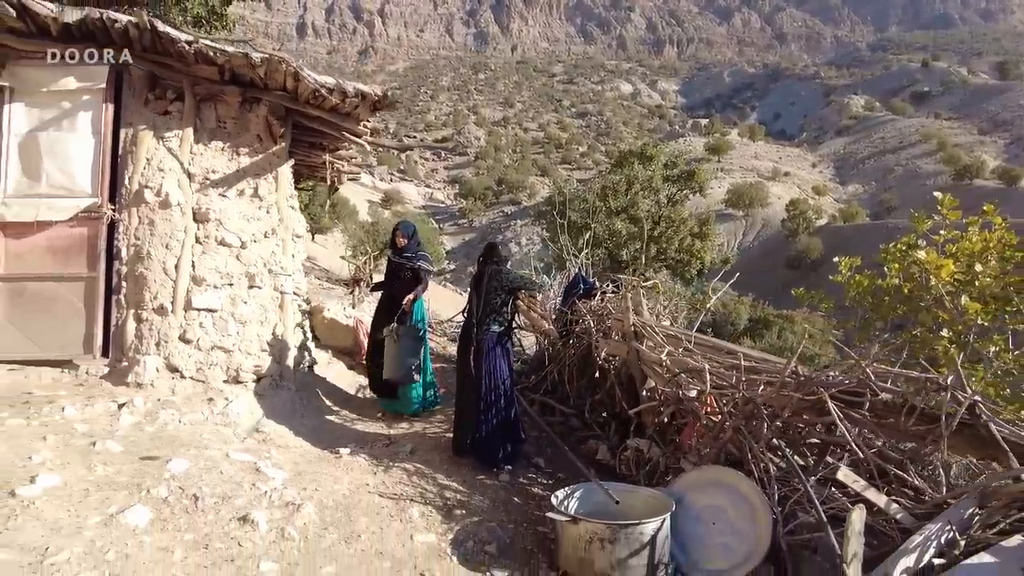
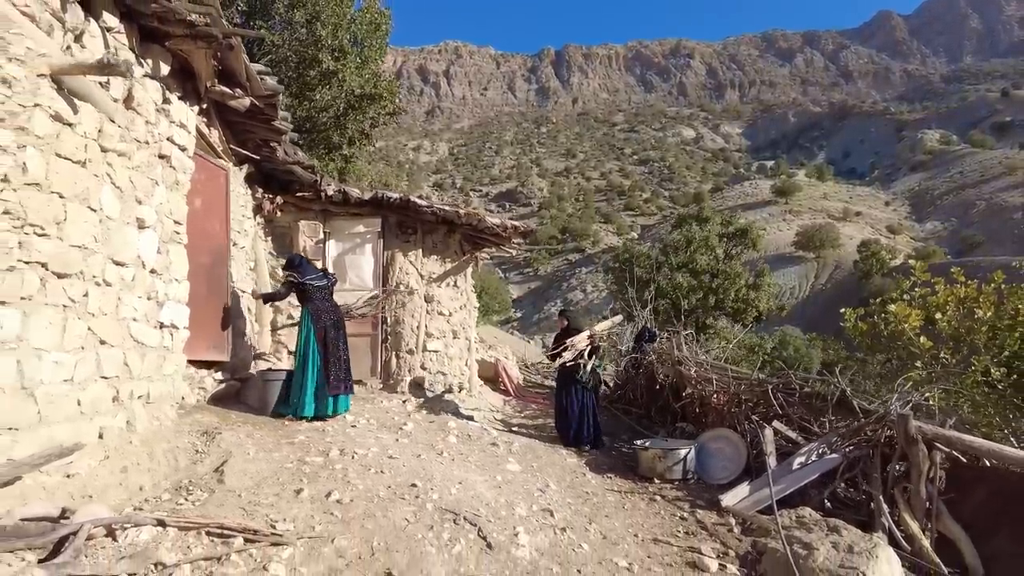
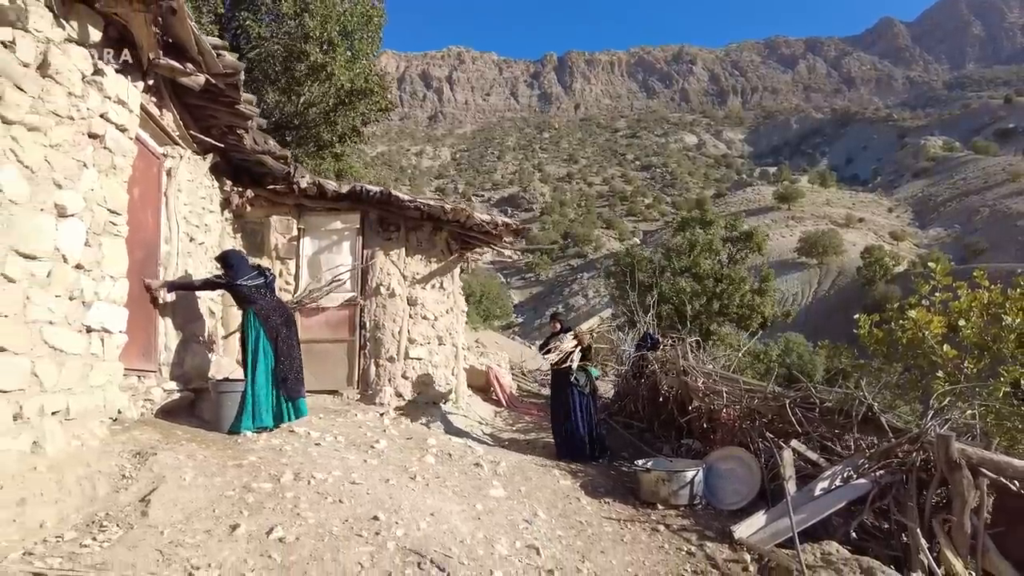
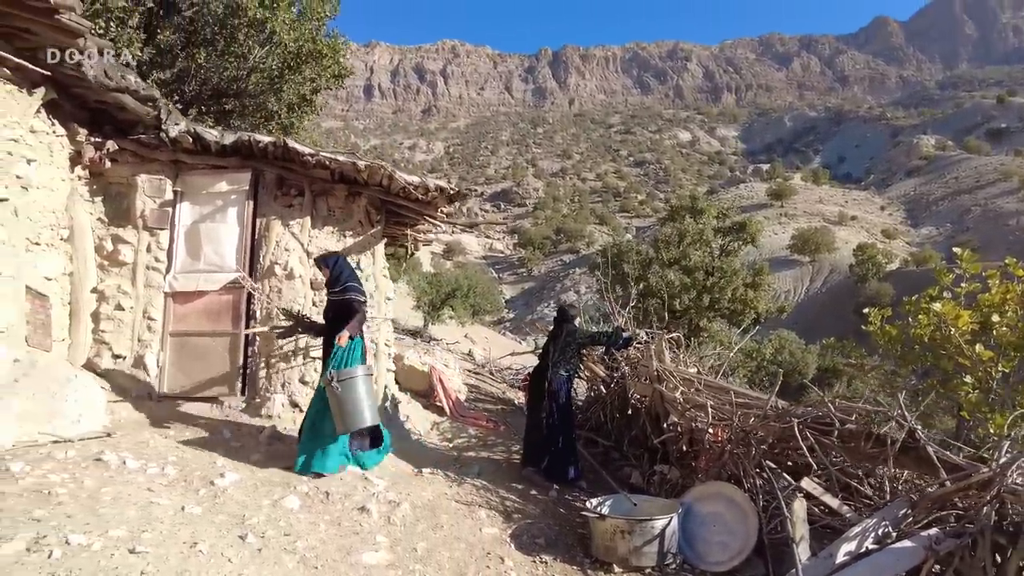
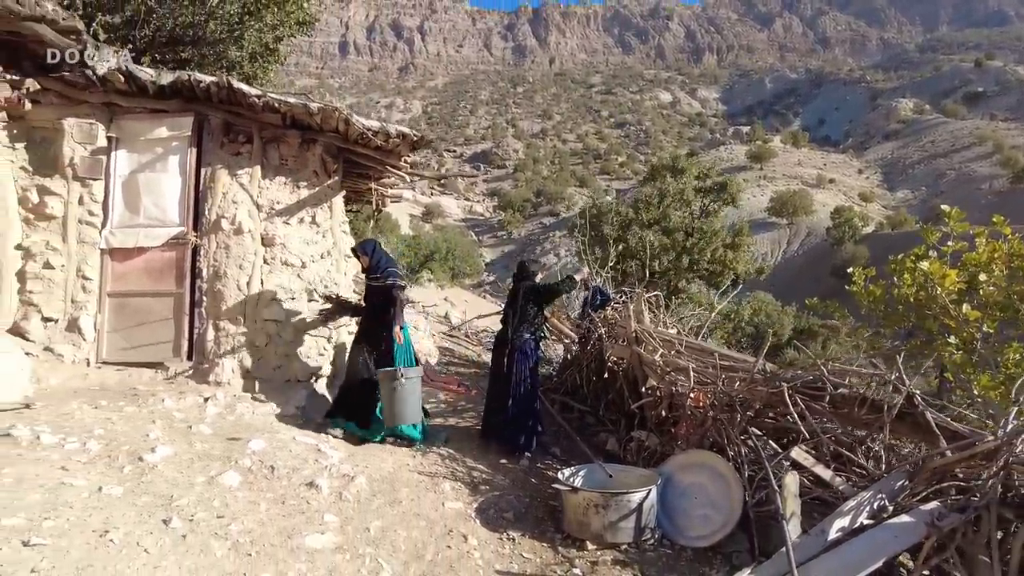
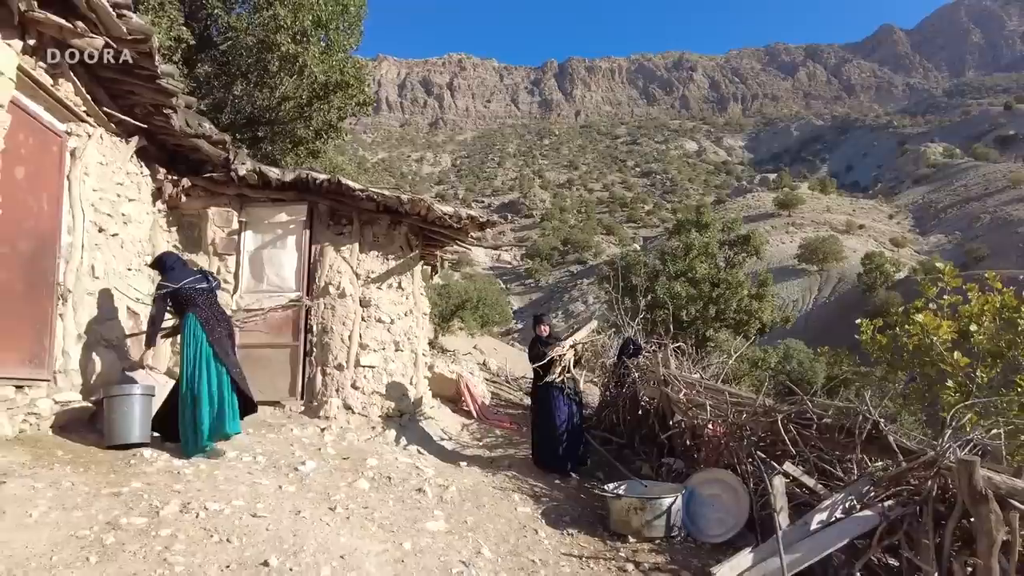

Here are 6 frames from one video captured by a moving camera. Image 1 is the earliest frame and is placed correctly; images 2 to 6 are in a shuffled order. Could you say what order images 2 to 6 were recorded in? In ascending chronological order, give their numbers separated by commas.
5, 4, 6, 3, 2
